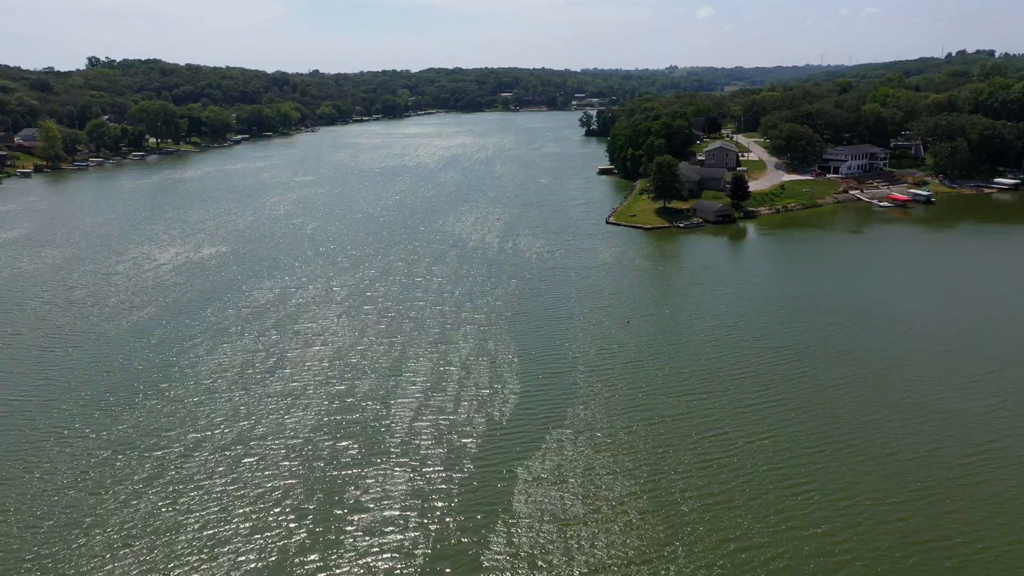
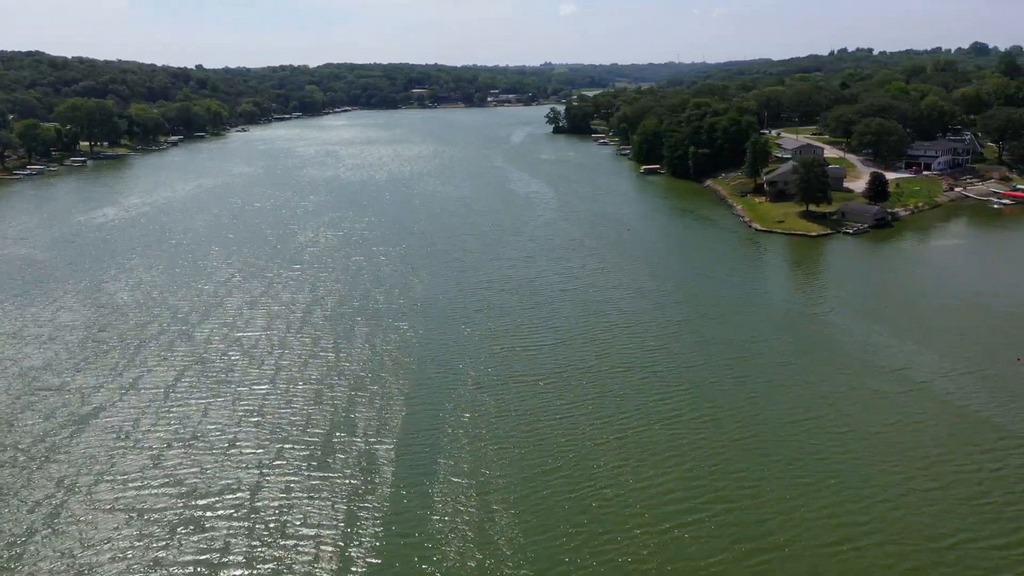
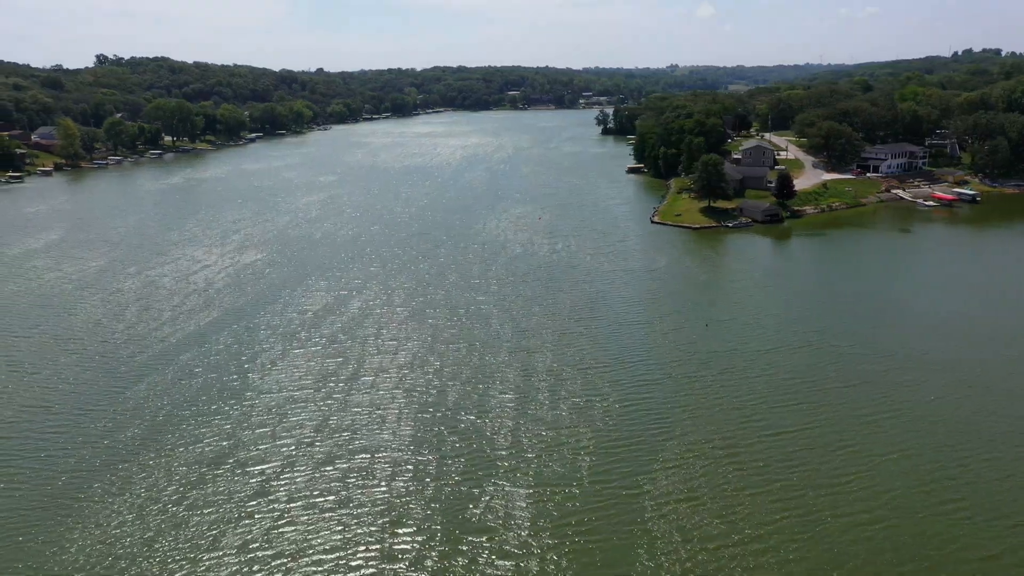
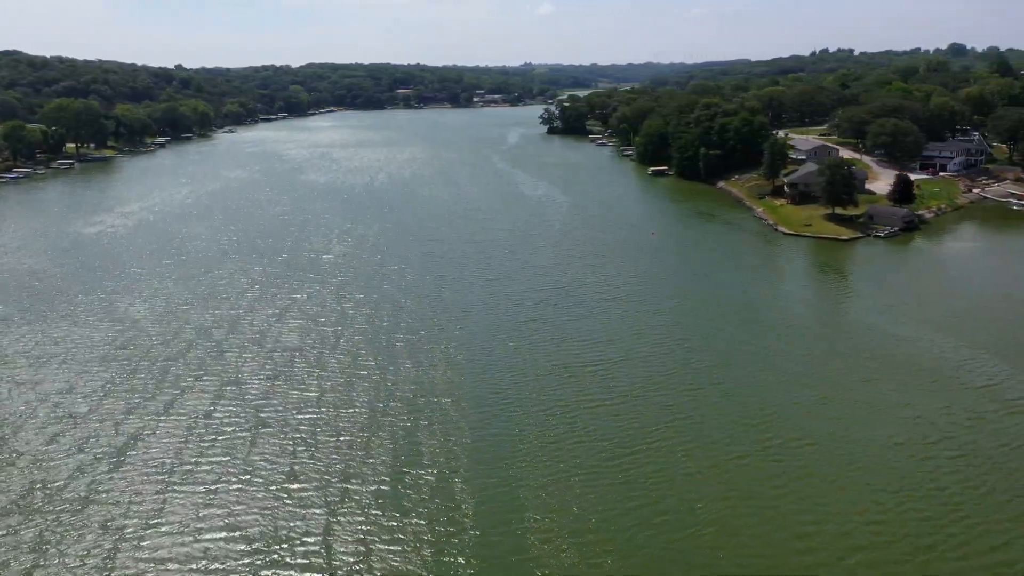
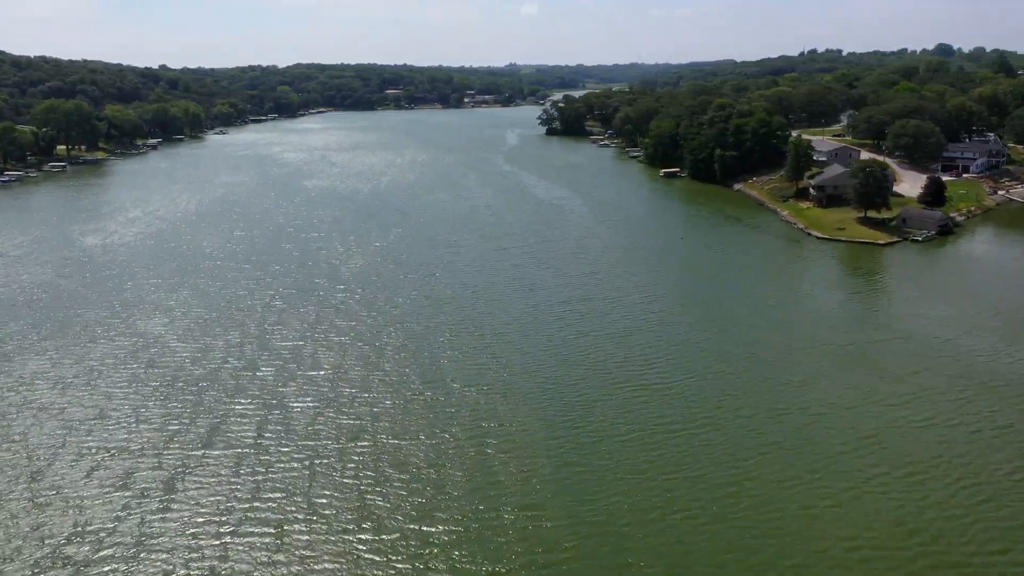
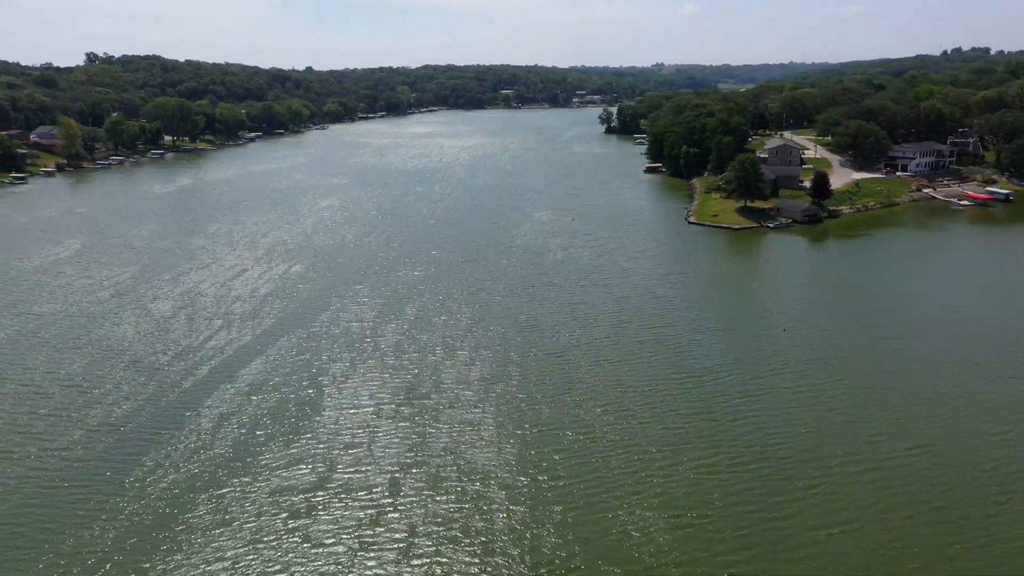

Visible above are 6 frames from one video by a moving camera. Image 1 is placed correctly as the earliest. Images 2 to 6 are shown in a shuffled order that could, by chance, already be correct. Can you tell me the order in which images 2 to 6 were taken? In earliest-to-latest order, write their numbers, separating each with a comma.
3, 6, 2, 4, 5
